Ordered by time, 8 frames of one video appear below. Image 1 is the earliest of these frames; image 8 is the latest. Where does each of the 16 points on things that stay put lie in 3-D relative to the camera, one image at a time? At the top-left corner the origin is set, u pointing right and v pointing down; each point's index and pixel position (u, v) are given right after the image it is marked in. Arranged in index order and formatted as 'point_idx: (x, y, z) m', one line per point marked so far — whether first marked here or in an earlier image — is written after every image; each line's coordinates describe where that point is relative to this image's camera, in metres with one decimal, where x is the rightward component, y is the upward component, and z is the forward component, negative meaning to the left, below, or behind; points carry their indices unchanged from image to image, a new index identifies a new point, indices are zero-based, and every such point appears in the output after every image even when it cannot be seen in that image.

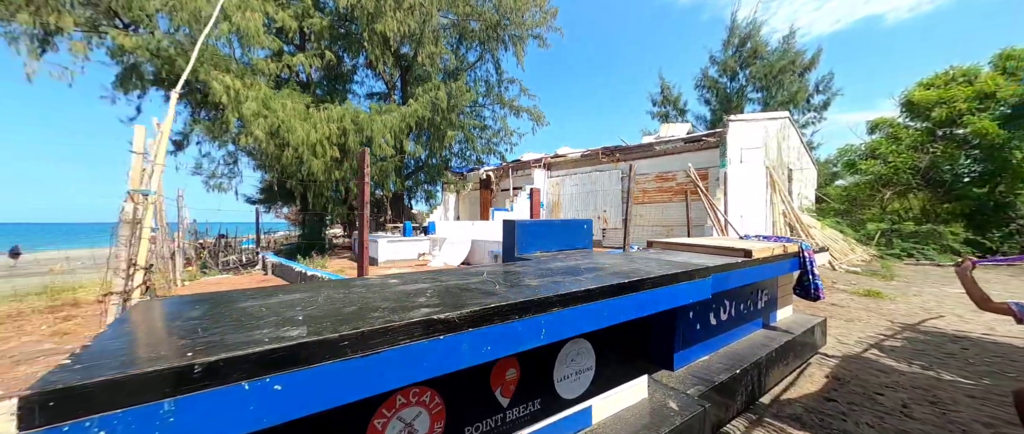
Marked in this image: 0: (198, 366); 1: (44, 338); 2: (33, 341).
0: (-0.5, -0.3, +0.6) m
1: (-5.7, -1.5, +4.3) m
2: (-5.7, -1.5, +4.2) m
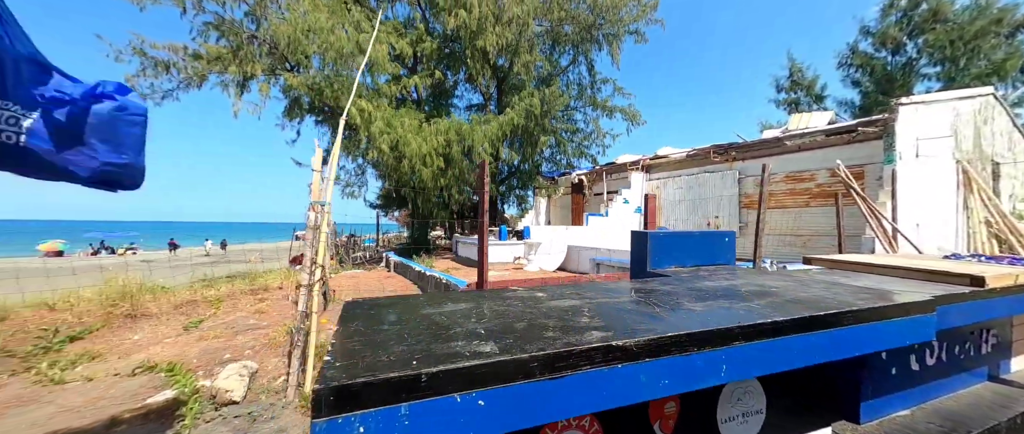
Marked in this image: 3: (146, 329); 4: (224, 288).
0: (-0.2, -0.3, +0.7) m
1: (-4.2, -1.5, +5.6) m
2: (-4.2, -1.5, +5.5) m
3: (-5.3, -1.6, +5.1) m
4: (-6.5, -1.6, +7.9) m
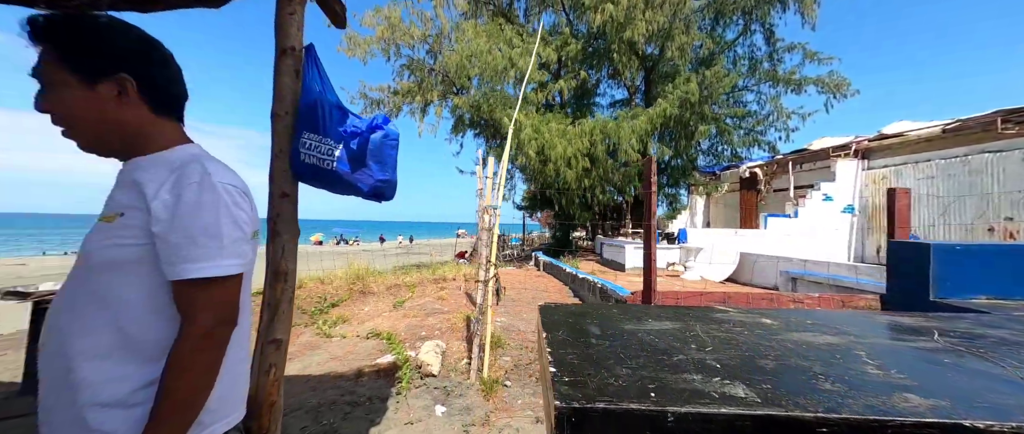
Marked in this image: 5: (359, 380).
0: (+0.3, -0.3, +0.6) m
1: (-1.5, -1.6, +6.7) m
2: (-1.5, -1.6, +6.6) m
3: (-2.7, -1.6, +6.7) m
4: (-2.7, -1.6, +9.8) m
5: (-1.5, -1.6, +3.5) m
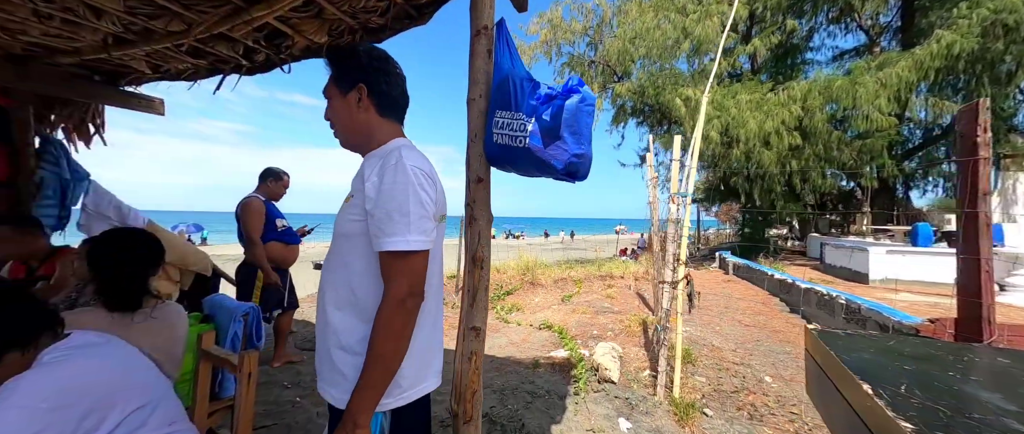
0: (+0.6, -0.3, +0.1) m
1: (+1.7, -1.5, +6.3) m
2: (+1.6, -1.5, +6.3) m
3: (+0.6, -1.5, +6.9) m
4: (+1.9, -1.5, +9.7) m
5: (+0.2, -1.5, +3.5) m
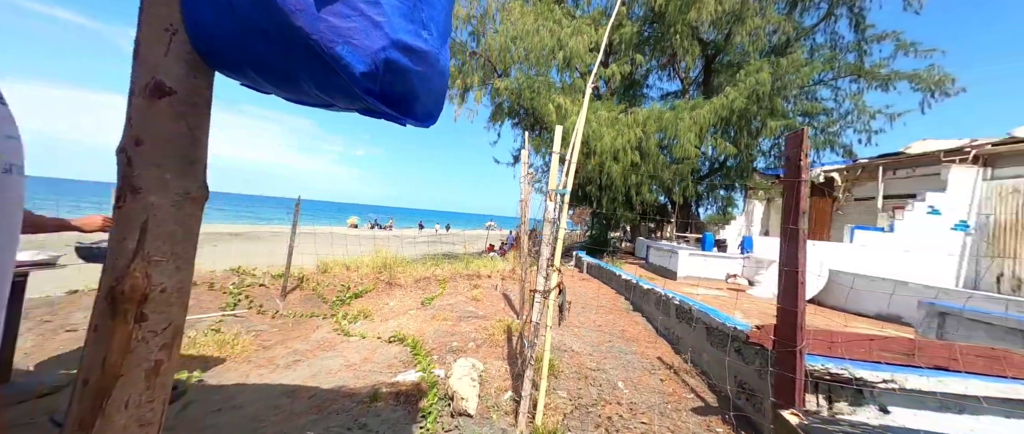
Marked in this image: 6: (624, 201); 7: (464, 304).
0: (+0.5, -0.3, -0.4) m
1: (-0.7, -1.4, +5.9) m
2: (-0.8, -1.4, +5.8) m
3: (-1.9, -1.4, +6.0) m
4: (-1.7, -1.3, +9.0) m
5: (-1.1, -1.4, +2.7) m
6: (+5.1, +0.8, +16.0) m
7: (-0.8, -1.4, +5.6) m
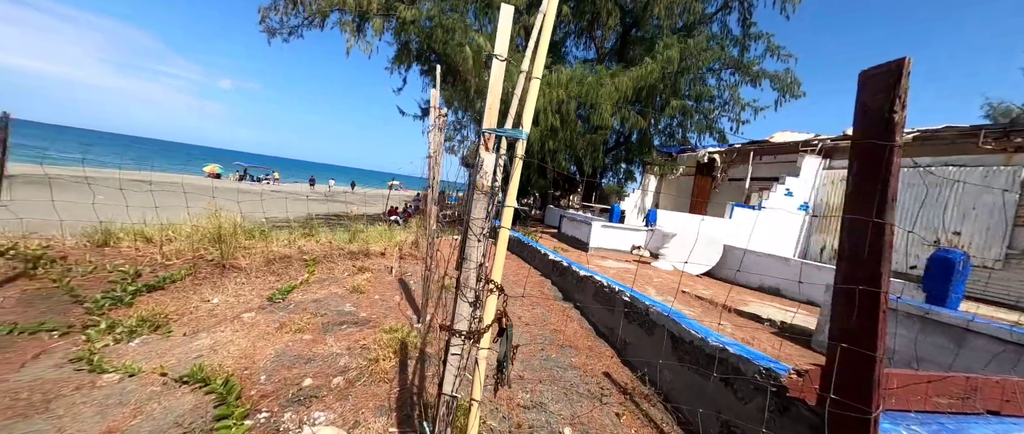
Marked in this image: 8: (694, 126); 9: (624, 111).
0: (+0.9, -0.5, -1.5) m
1: (-2.0, -0.9, +4.2) m
2: (-2.0, -0.9, +4.1) m
3: (-3.2, -0.8, +4.0) m
4: (-3.7, -0.4, +7.0) m
5: (-1.5, -1.3, +1.1) m
6: (+1.1, +2.2, +15.3) m
7: (-1.9, -0.9, +3.9) m
8: (+7.9, +4.0, +15.2) m
9: (+4.5, +4.1, +13.8) m
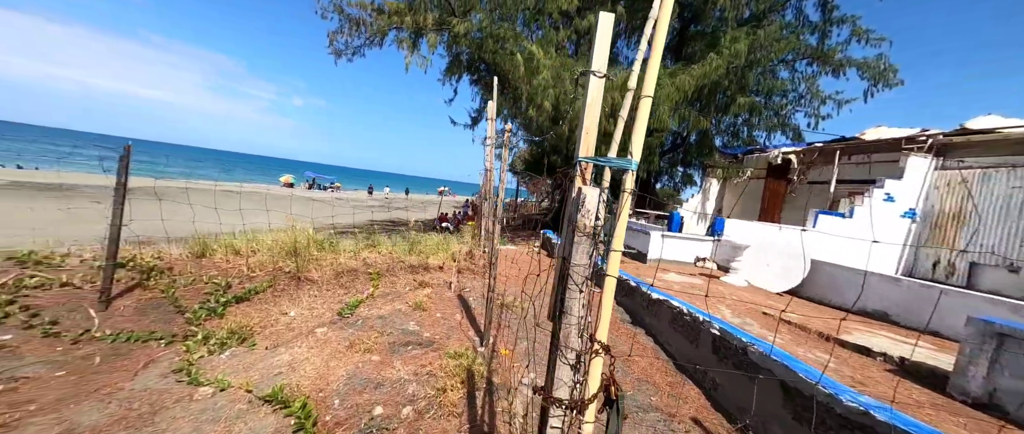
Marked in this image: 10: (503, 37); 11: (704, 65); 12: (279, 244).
0: (+0.9, -0.7, -1.8) m
1: (-1.2, -1.1, +4.2) m
2: (-1.3, -1.1, +4.2) m
3: (-2.4, -1.0, +4.2) m
4: (-2.6, -0.7, +7.2) m
5: (-1.1, -1.4, +1.1) m
6: (+3.4, +1.9, +14.8) m
7: (-1.2, -1.1, +3.9) m
8: (+10.0, +3.6, +13.9) m
9: (+6.5, +3.8, +13.0) m
10: (-0.3, +6.4, +12.5) m
11: (+6.7, +5.3, +12.2) m
12: (-3.5, -0.5, +5.6) m
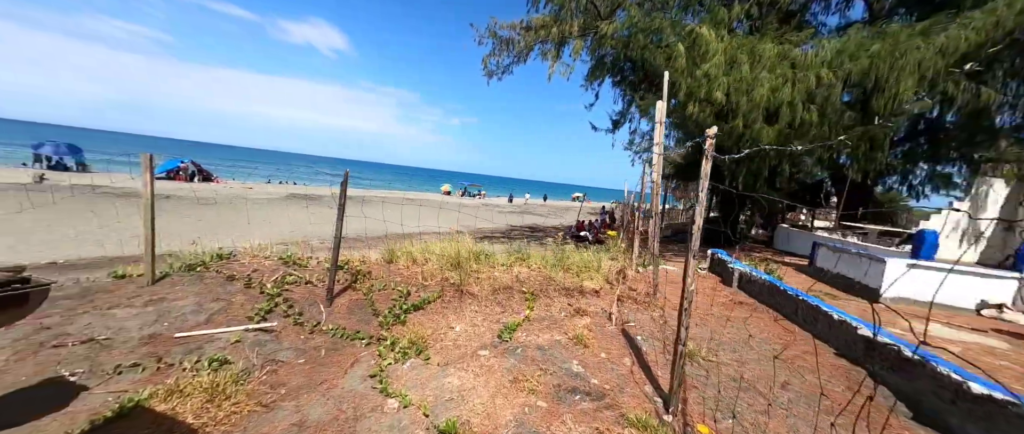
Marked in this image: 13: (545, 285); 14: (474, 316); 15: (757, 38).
0: (+0.3, -0.8, -2.5) m
1: (+0.7, -1.3, +3.9) m
2: (+0.6, -1.3, +3.8) m
3: (-0.5, -1.3, +4.3) m
4: (+0.6, -1.0, +7.2) m
5: (-0.5, -1.6, +0.9) m
6: (+8.9, +1.4, +12.0) m
7: (+0.5, -1.4, +3.6) m
8: (+14.8, +3.2, +8.6) m
9: (+11.2, +3.4, +9.1) m
10: (+4.7, +6.0, +11.2) m
11: (+11.1, +4.8, +8.3) m
12: (-1.0, -0.8, +6.0) m
13: (+0.6, -1.1, +6.3) m
14: (-0.4, -1.3, +4.5) m
15: (+7.3, +5.2, +10.7) m
